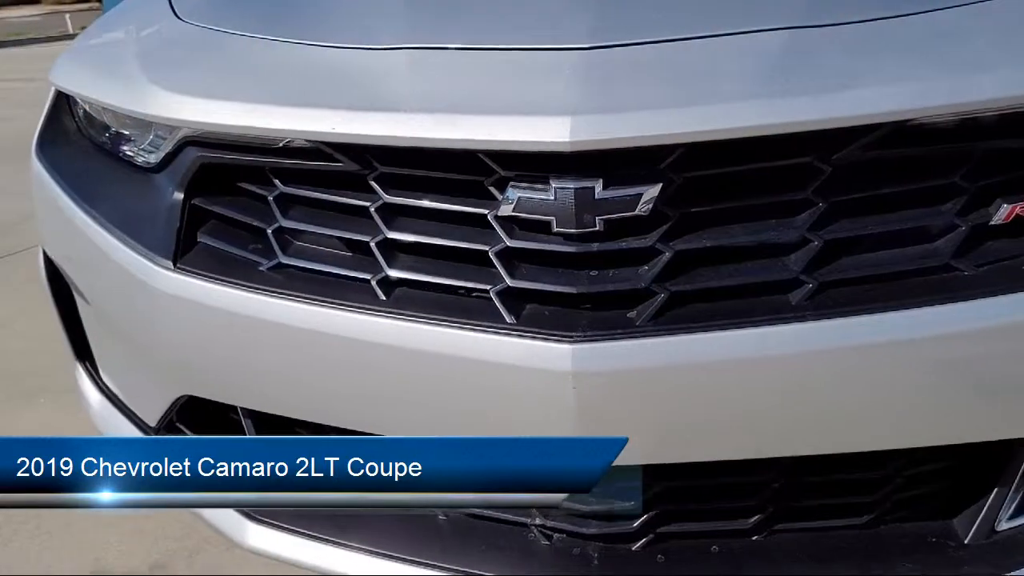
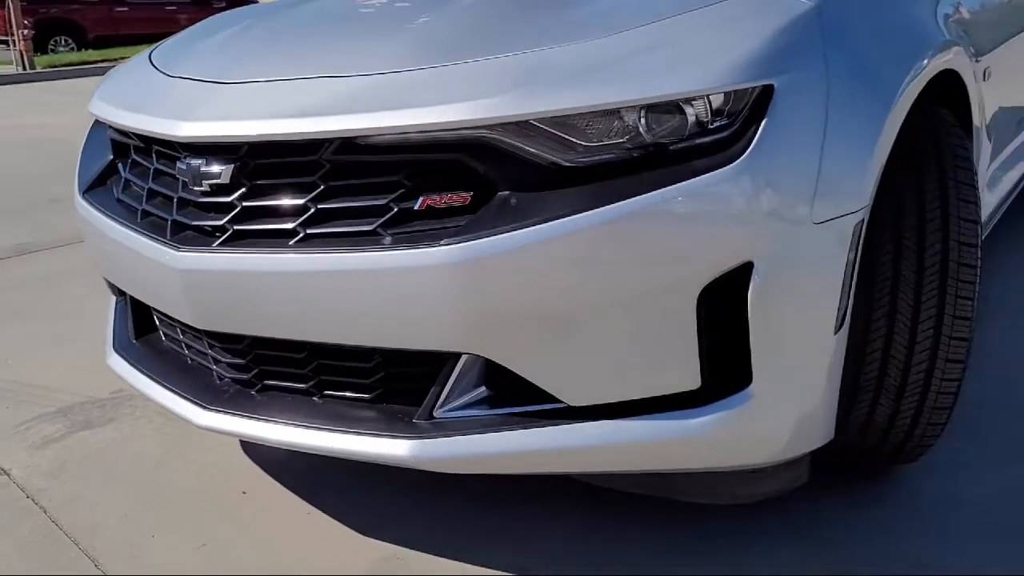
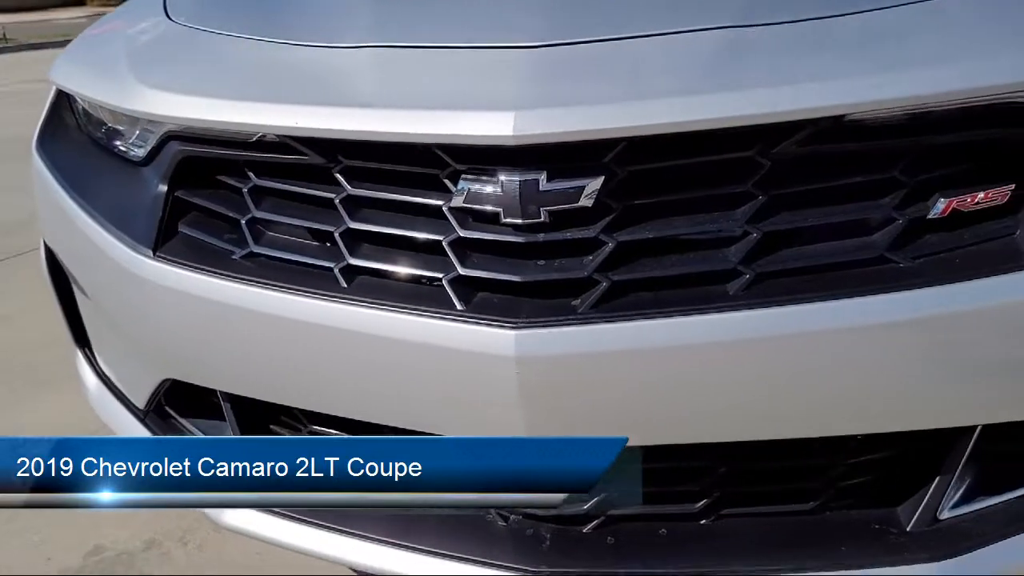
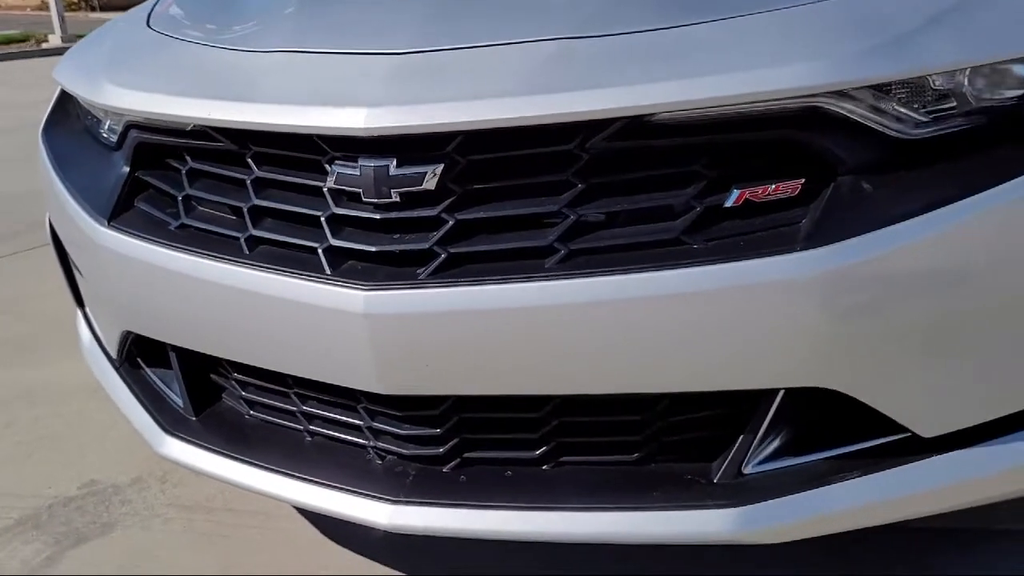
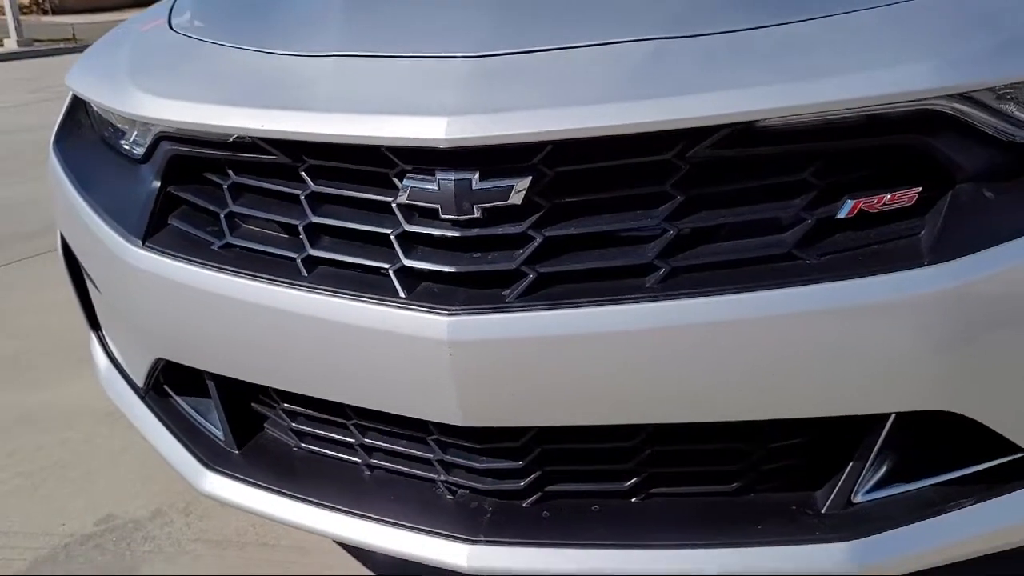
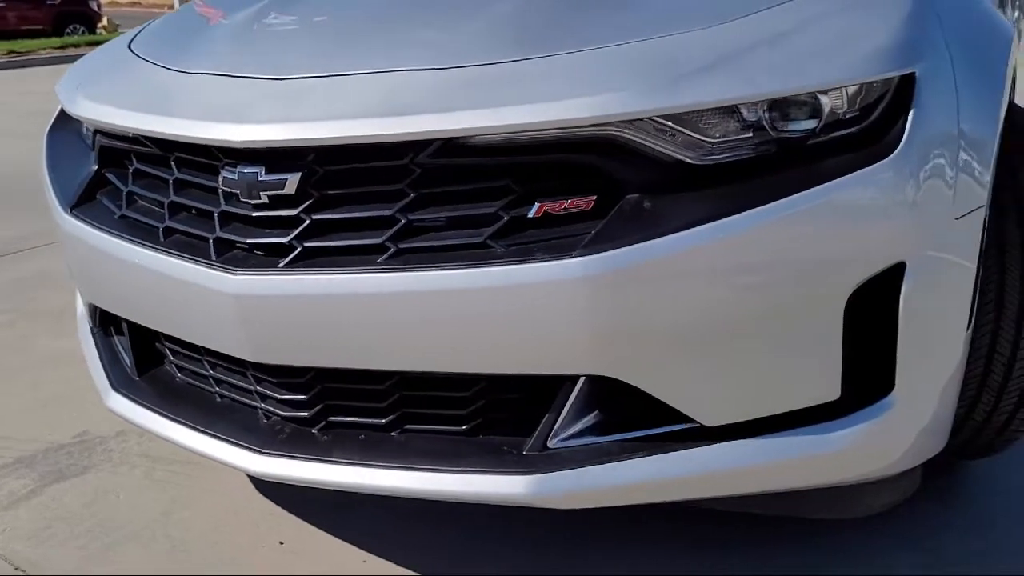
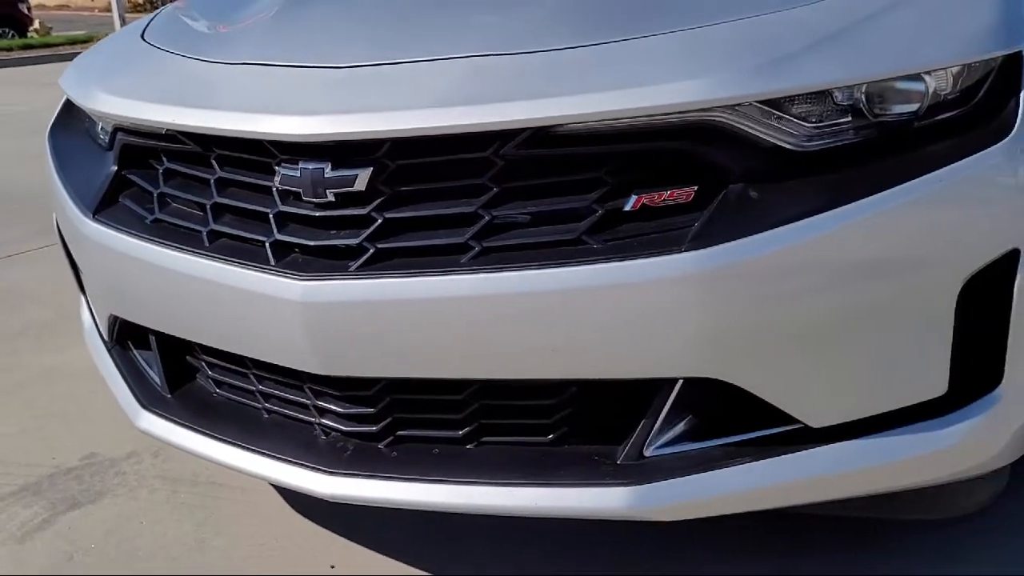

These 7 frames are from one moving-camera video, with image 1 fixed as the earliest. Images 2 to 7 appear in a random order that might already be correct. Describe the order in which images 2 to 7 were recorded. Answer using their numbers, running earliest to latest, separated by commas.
3, 5, 4, 7, 6, 2
